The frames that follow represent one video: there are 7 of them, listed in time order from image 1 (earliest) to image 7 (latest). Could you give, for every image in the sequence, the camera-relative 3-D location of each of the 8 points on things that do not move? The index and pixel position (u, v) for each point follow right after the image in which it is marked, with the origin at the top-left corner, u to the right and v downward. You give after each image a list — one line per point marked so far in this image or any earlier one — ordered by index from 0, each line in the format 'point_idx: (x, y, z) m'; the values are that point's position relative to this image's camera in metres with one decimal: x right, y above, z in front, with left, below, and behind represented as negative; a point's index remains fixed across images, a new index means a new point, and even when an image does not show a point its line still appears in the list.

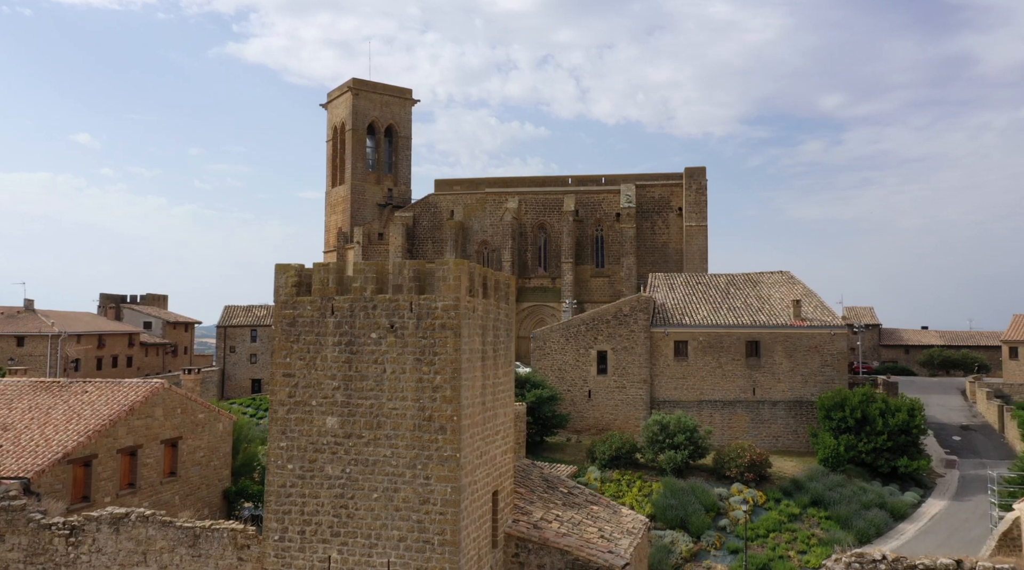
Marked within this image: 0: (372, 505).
0: (-1.9, -3.0, +11.9) m
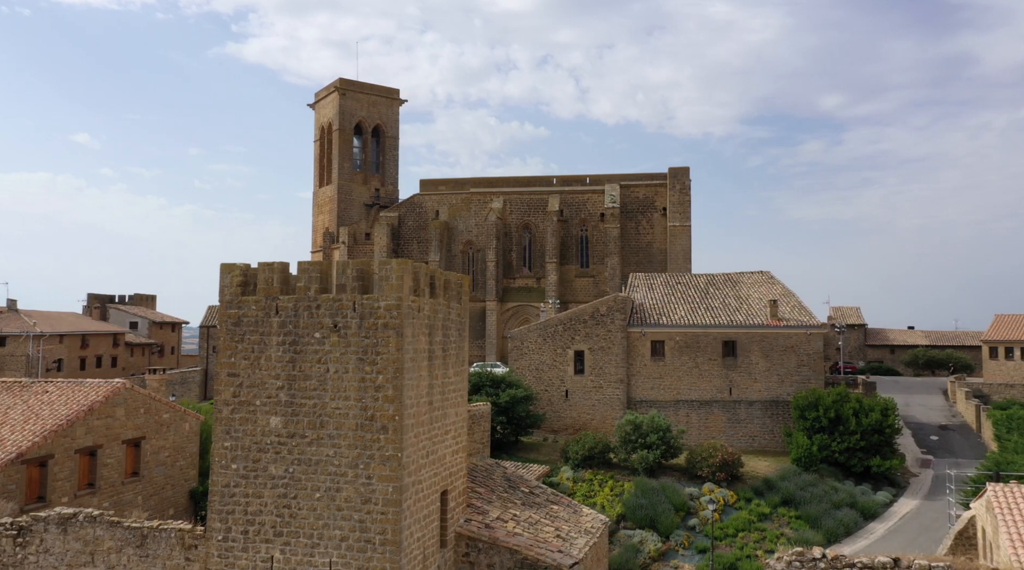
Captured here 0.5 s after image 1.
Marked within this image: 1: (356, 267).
0: (-2.7, -3.0, +11.9) m
1: (-2.2, +0.3, +12.1) m
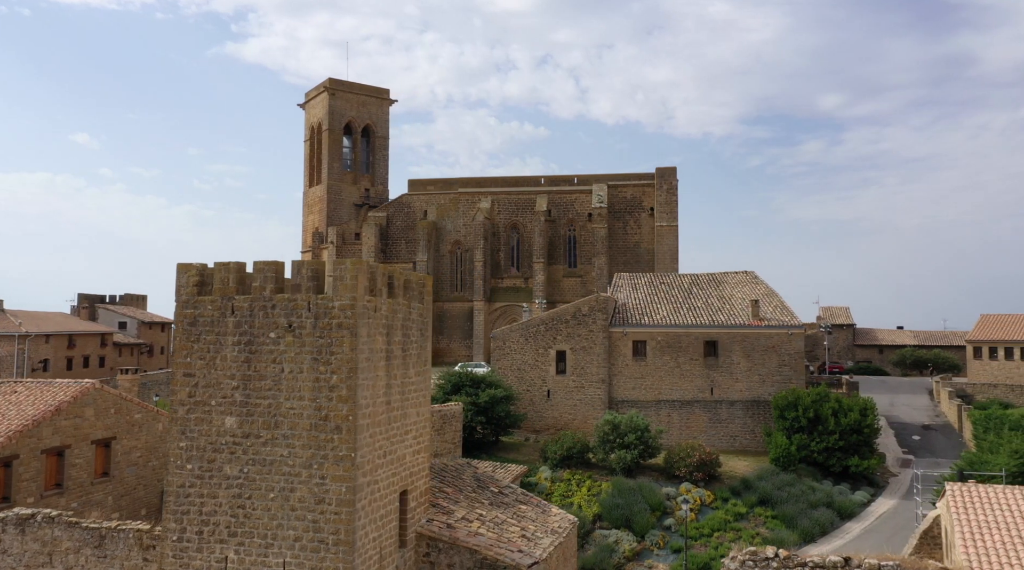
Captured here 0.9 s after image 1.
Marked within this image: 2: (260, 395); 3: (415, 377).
0: (-3.3, -3.0, +11.9) m
1: (-2.8, +0.3, +12.1) m
2: (-3.5, -1.5, +12.1) m
3: (-1.6, -1.5, +14.0) m
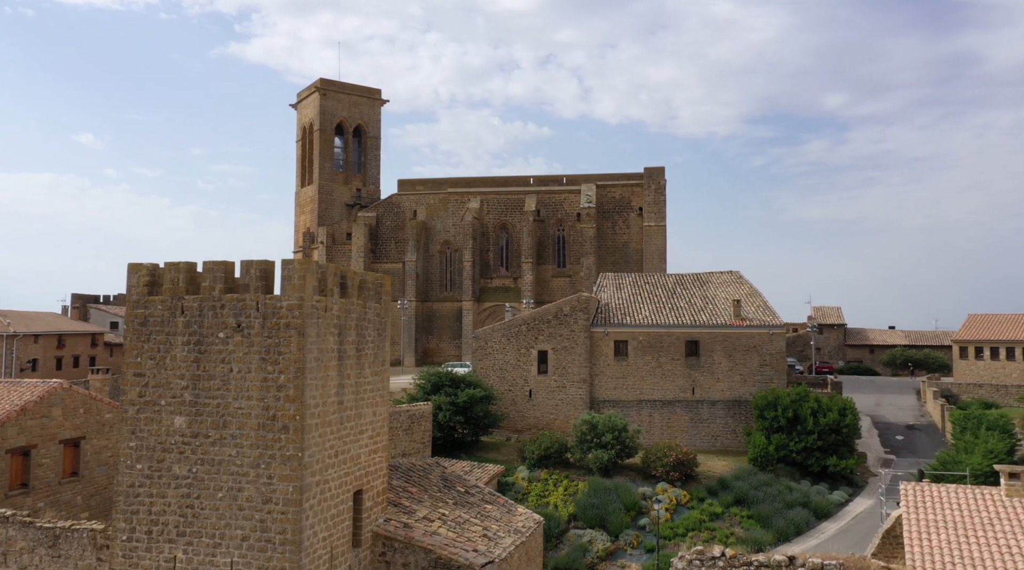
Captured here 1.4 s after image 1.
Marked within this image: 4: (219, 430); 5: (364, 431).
0: (-4.1, -3.0, +12.0) m
1: (-3.5, +0.3, +12.2) m
2: (-4.2, -1.5, +12.1) m
3: (-2.3, -1.5, +14.0) m
4: (-4.1, -2.0, +12.1) m
5: (-2.3, -2.3, +13.8) m
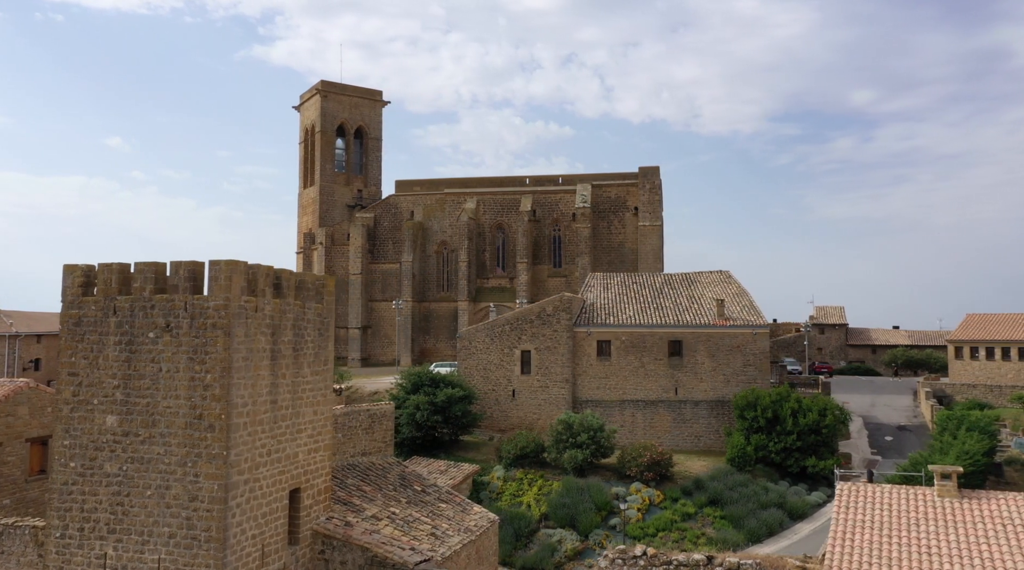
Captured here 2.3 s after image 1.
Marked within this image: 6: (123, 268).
0: (-5.1, -3.0, +12.2) m
1: (-4.6, +0.2, +12.4) m
2: (-5.3, -1.6, +12.4) m
3: (-3.3, -1.5, +14.2) m
4: (-5.1, -2.0, +12.3) m
5: (-3.4, -2.3, +14.0) m
6: (-5.7, +0.3, +12.7) m
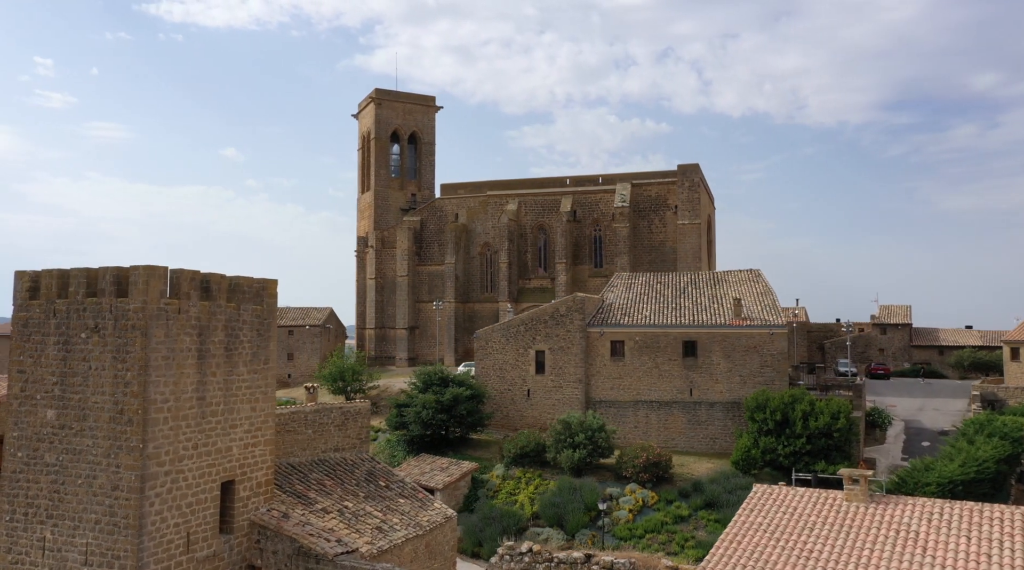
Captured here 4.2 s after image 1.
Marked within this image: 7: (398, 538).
0: (-6.6, -3.1, +13.2) m
1: (-6.1, +0.2, +13.3) m
2: (-6.8, -1.6, +13.4) m
3: (-4.6, -1.5, +15.0) m
4: (-6.6, -2.1, +13.3) m
5: (-4.6, -2.4, +14.8) m
6: (-7.1, +0.2, +13.7) m
7: (-2.1, -4.7, +16.3) m
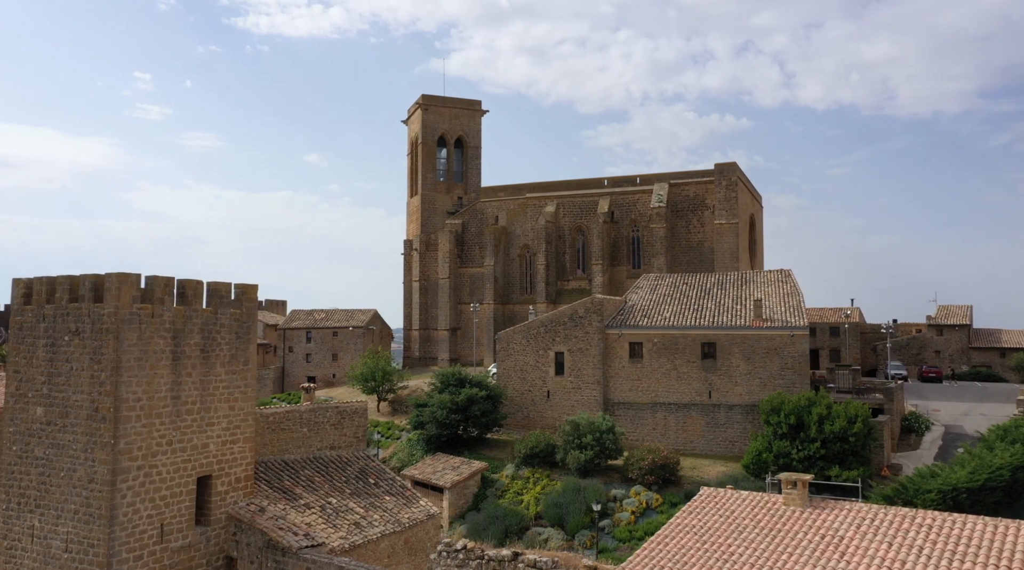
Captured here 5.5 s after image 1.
0: (-7.4, -3.2, +14.2) m
1: (-6.9, +0.1, +14.2) m
2: (-7.6, -1.7, +14.4) m
3: (-5.2, -1.6, +15.8) m
4: (-7.4, -2.2, +14.3) m
5: (-5.3, -2.5, +15.6) m
6: (-7.9, +0.1, +14.7) m
7: (-2.6, -4.8, +16.8) m
